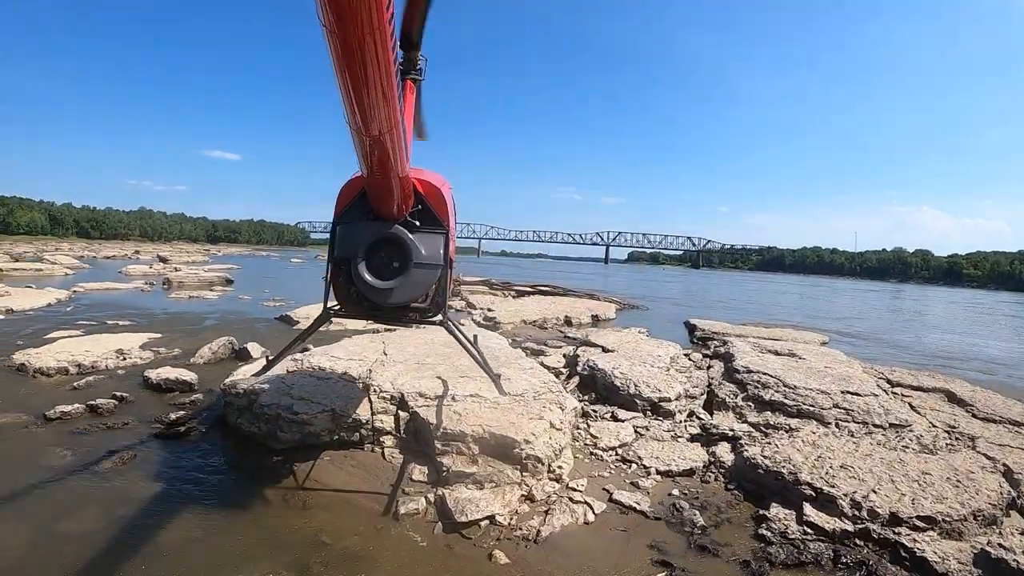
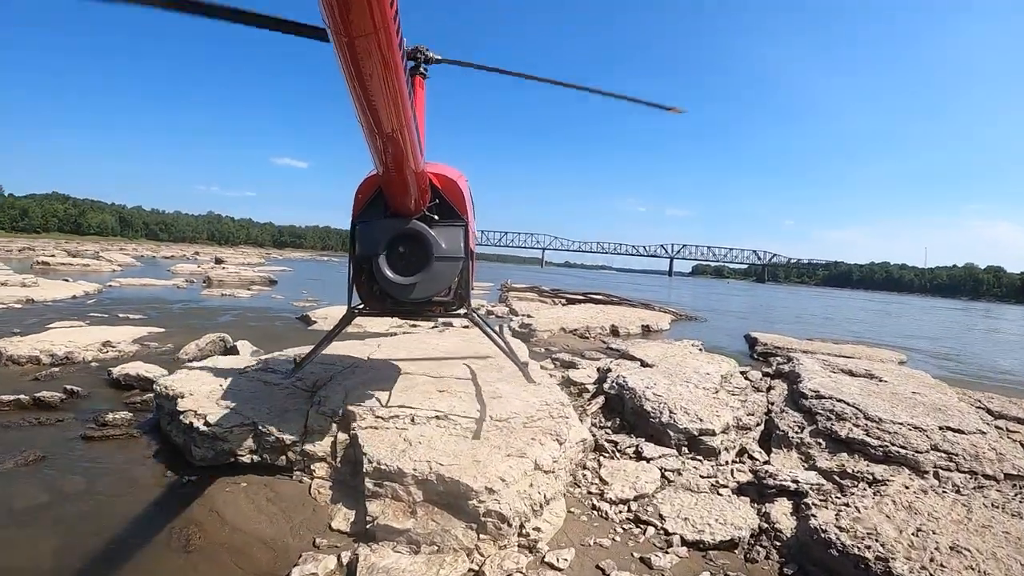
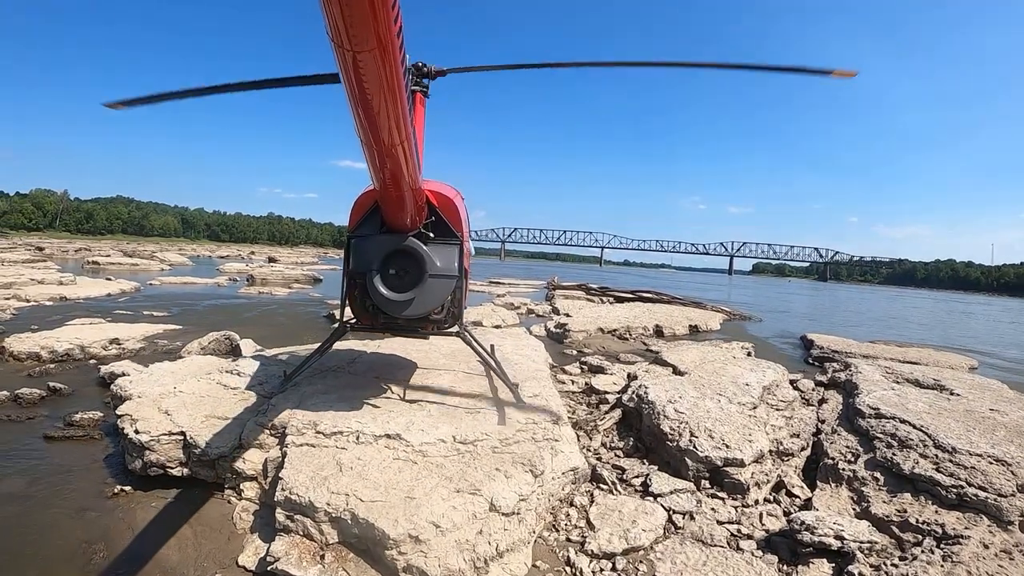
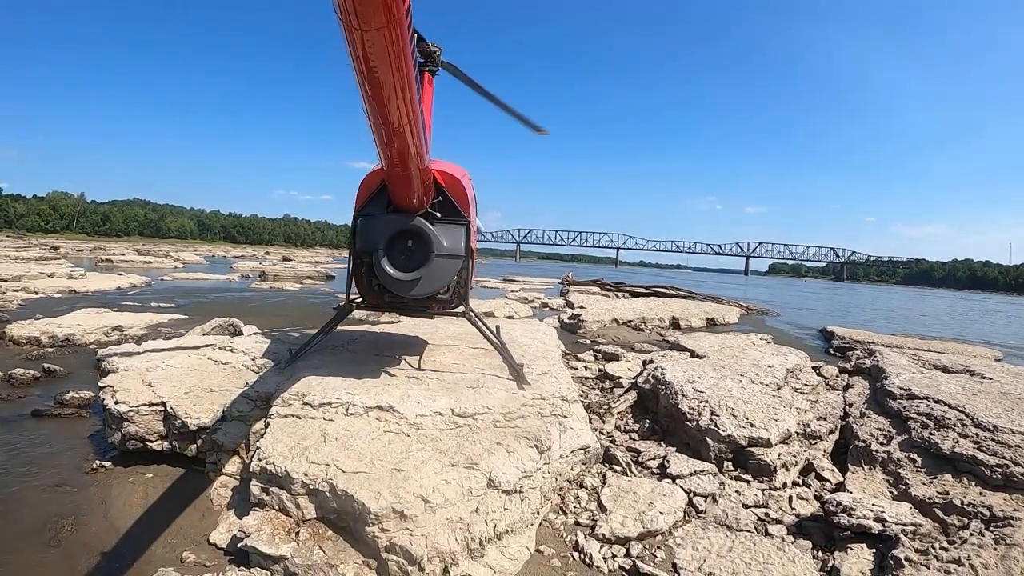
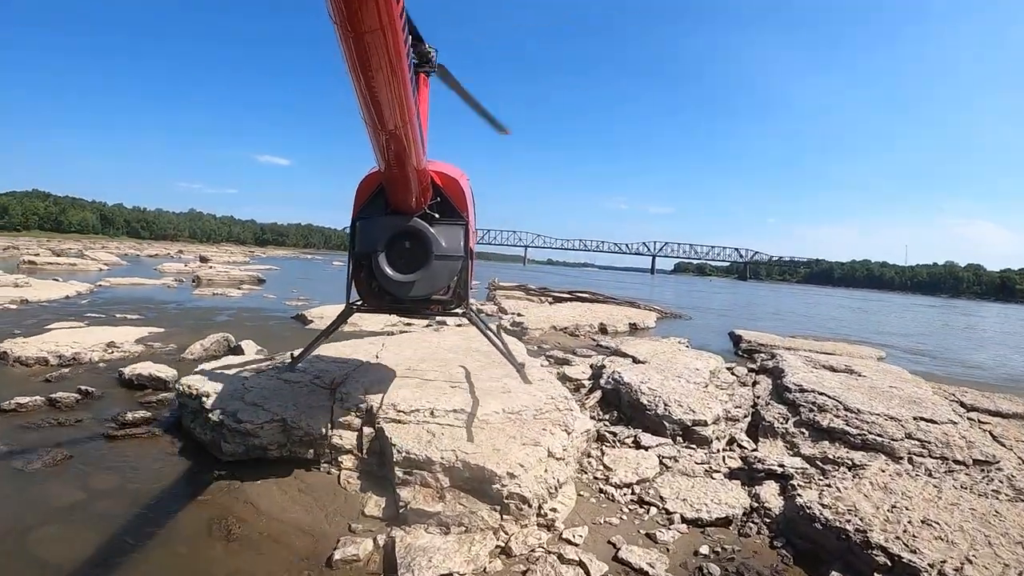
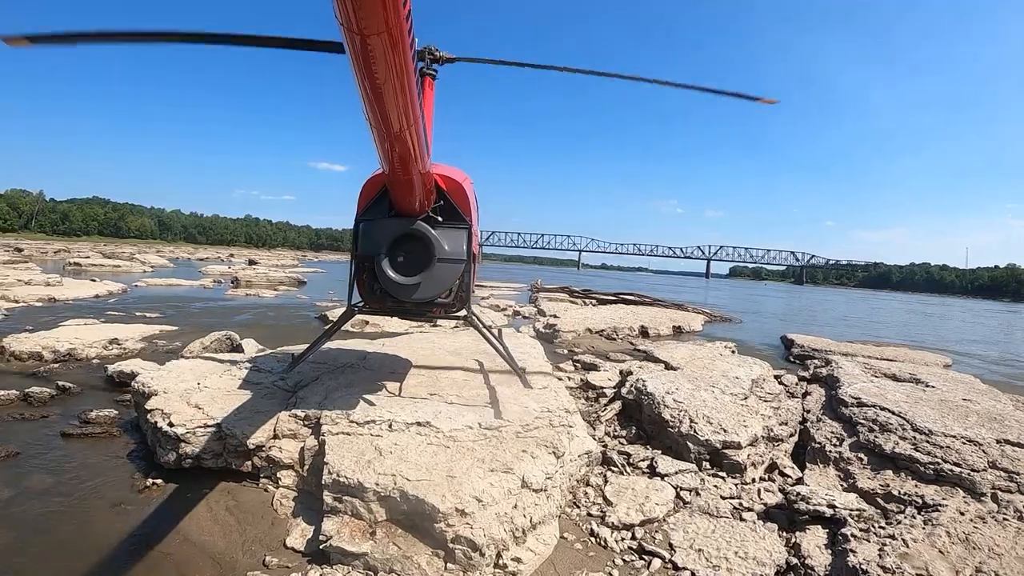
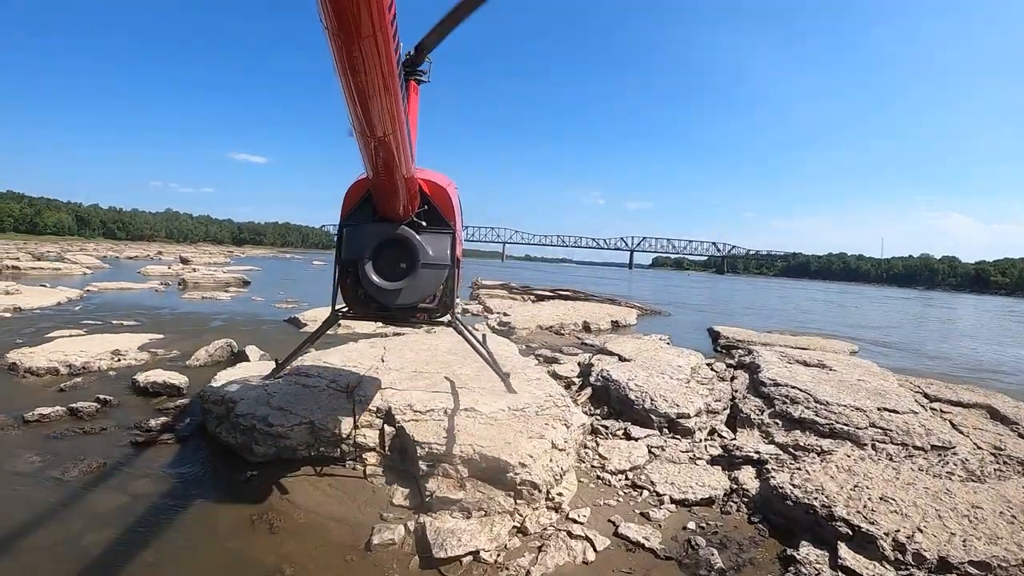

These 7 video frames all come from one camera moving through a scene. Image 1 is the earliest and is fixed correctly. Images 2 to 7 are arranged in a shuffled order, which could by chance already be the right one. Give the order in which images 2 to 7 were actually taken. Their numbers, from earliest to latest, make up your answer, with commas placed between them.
7, 5, 2, 6, 3, 4
